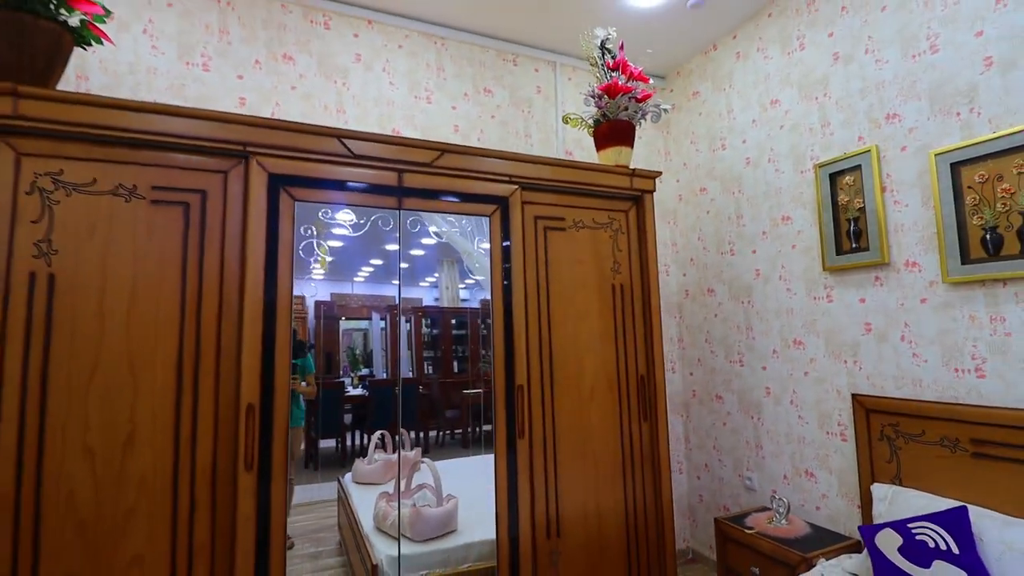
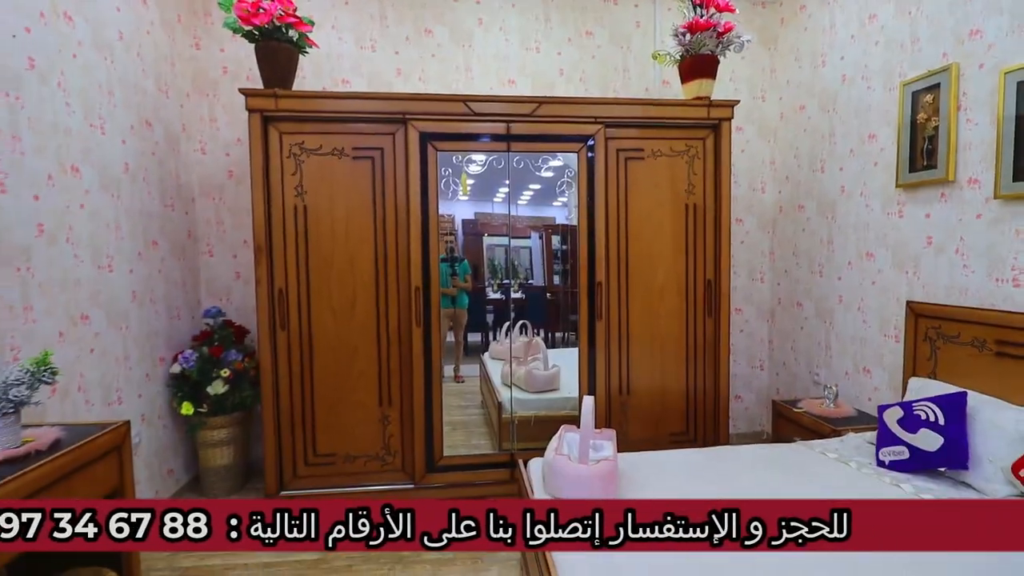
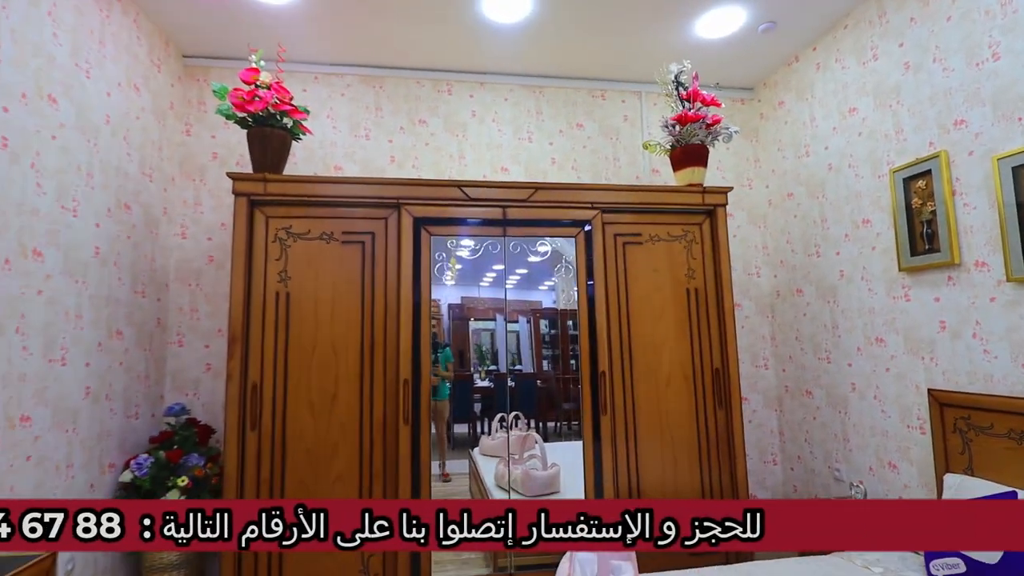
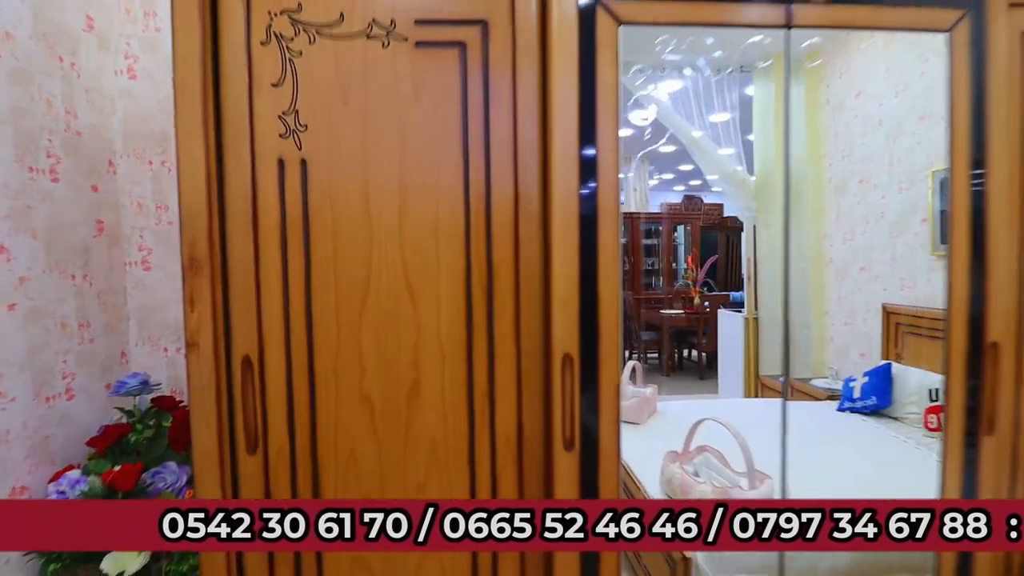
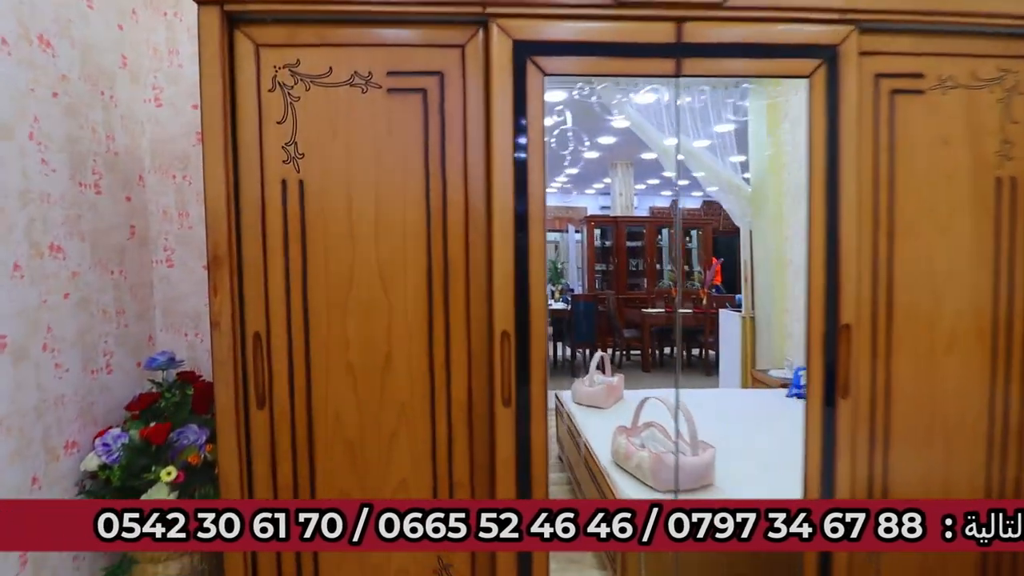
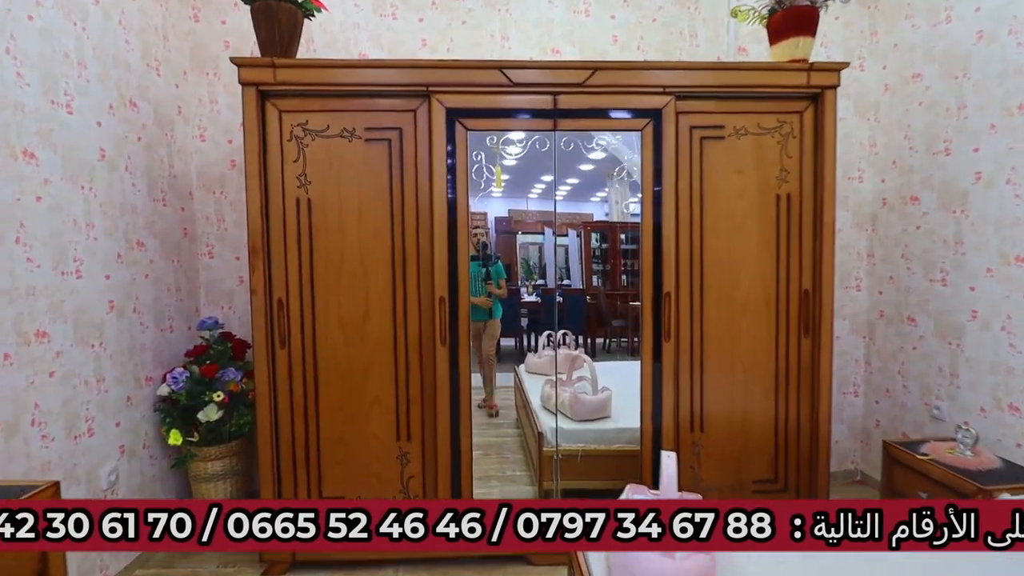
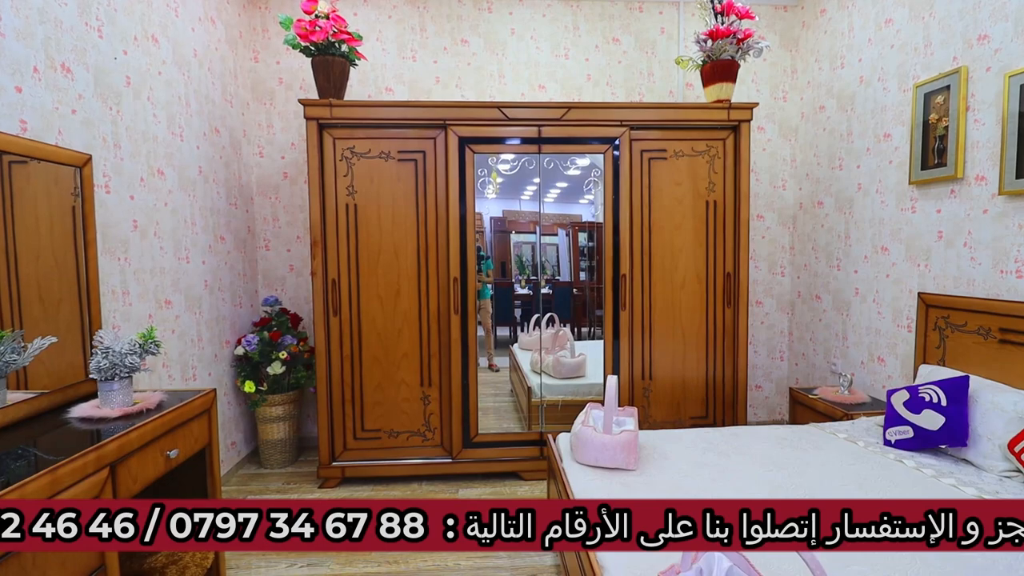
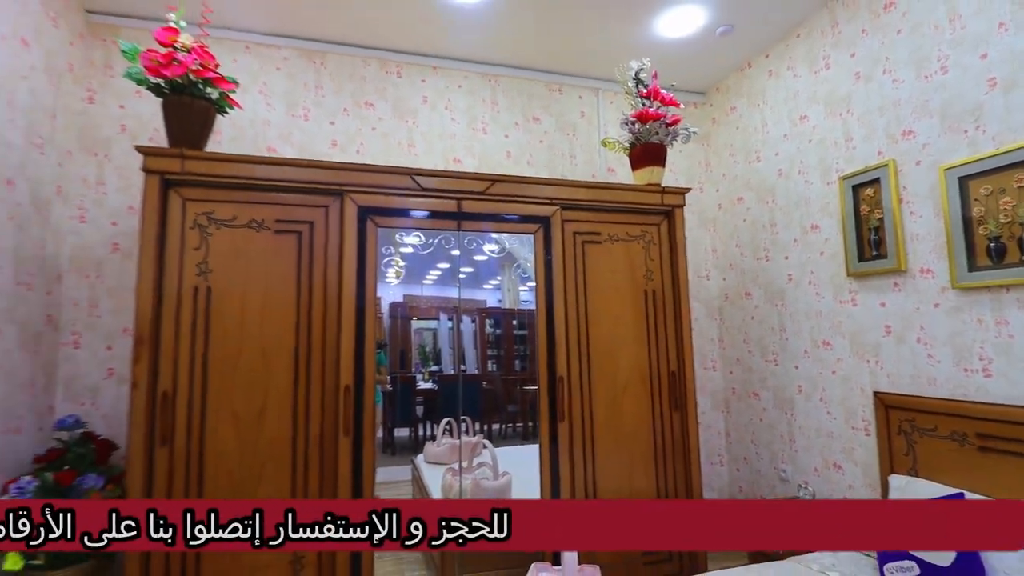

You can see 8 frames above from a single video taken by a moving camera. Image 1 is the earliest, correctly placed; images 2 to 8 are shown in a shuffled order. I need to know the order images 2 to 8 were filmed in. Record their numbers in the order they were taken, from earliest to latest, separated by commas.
8, 3, 2, 7, 6, 5, 4
